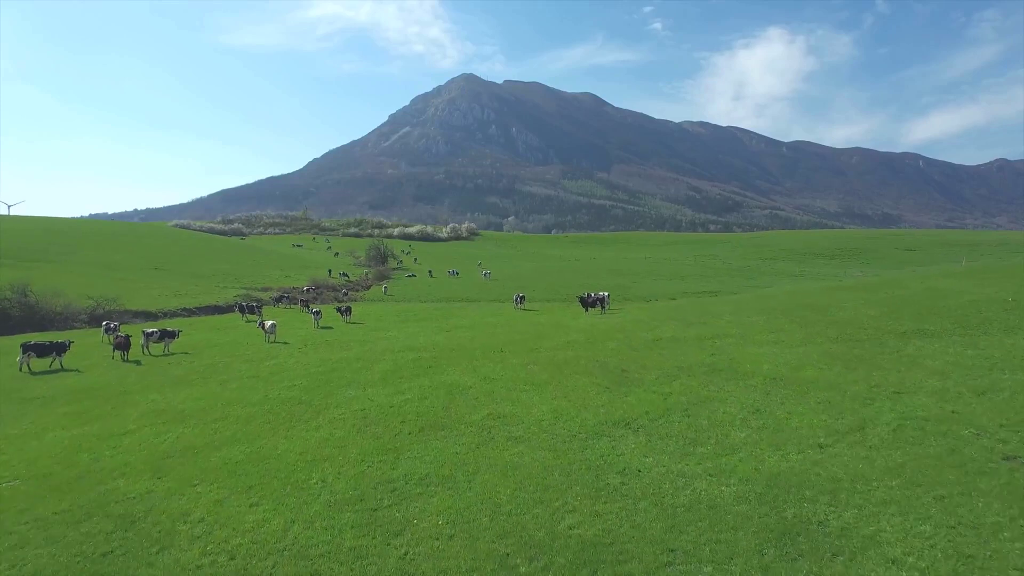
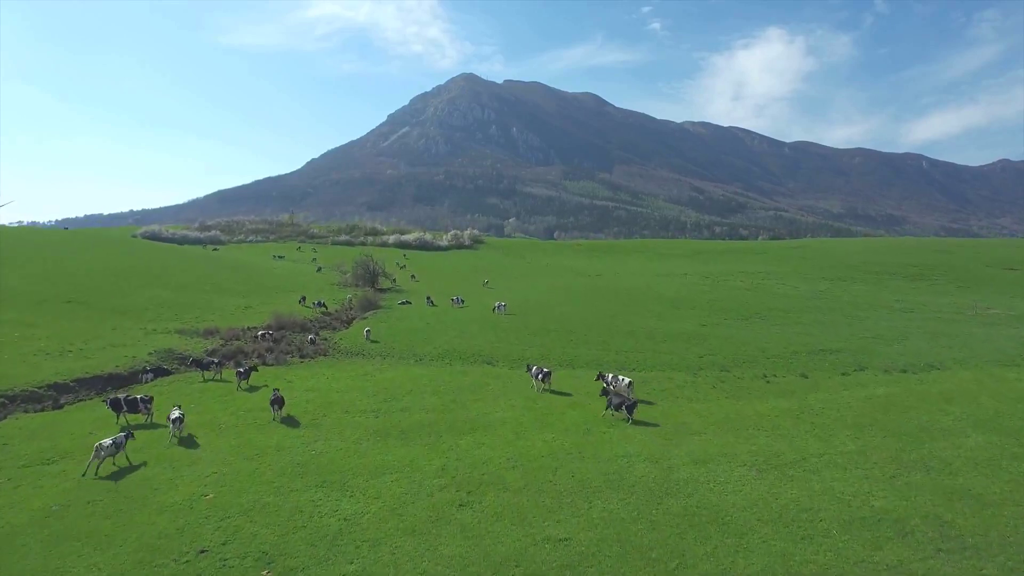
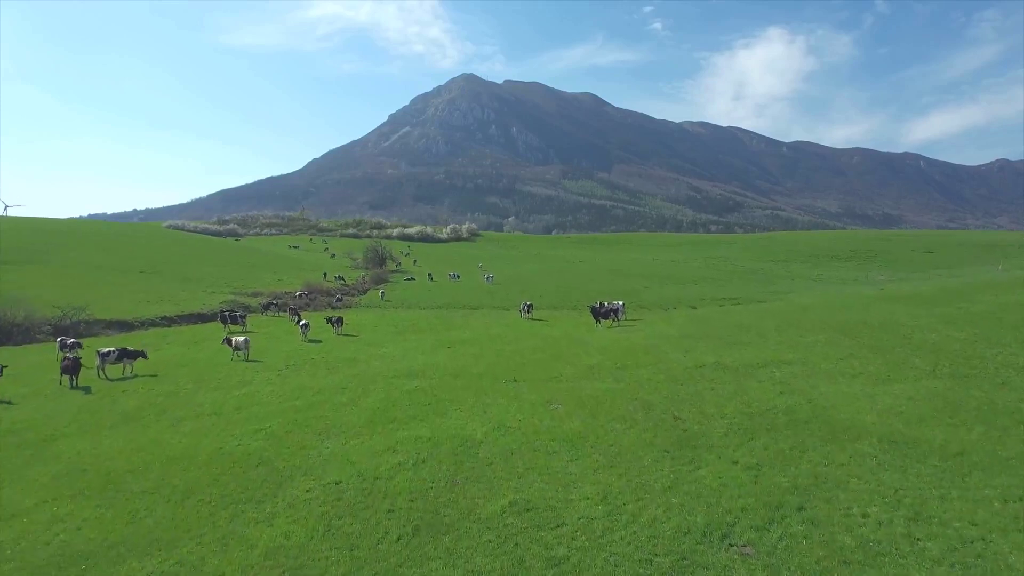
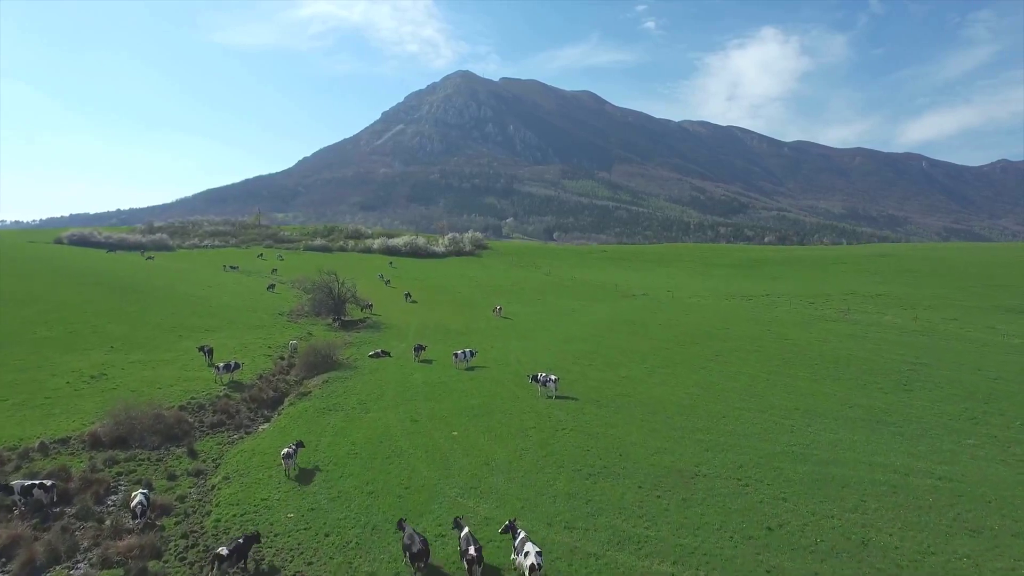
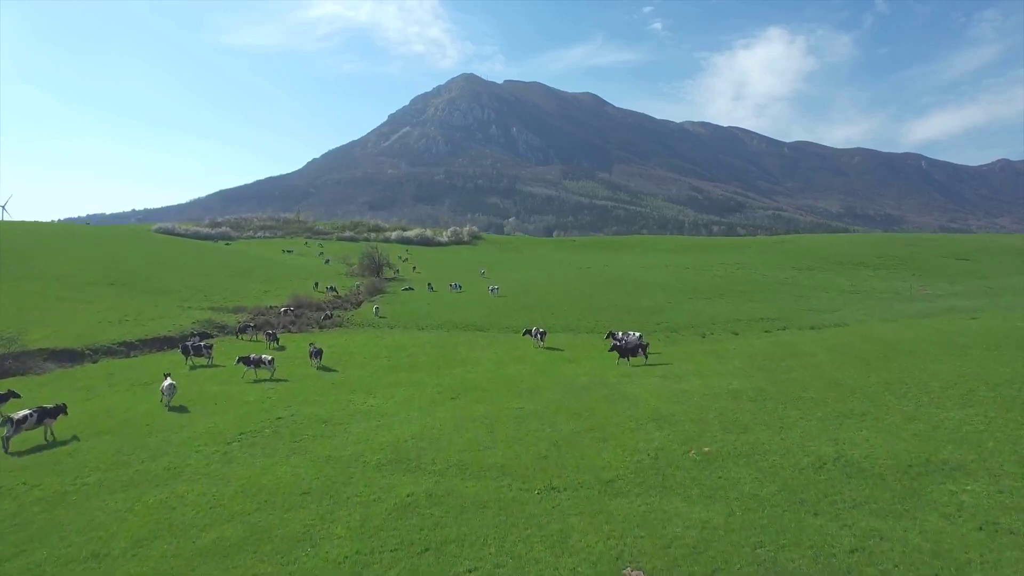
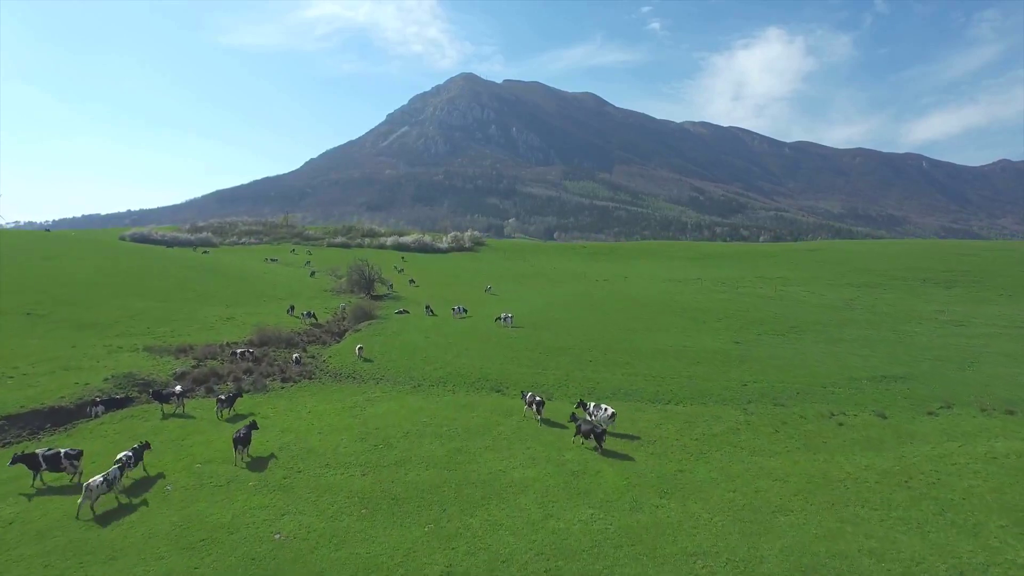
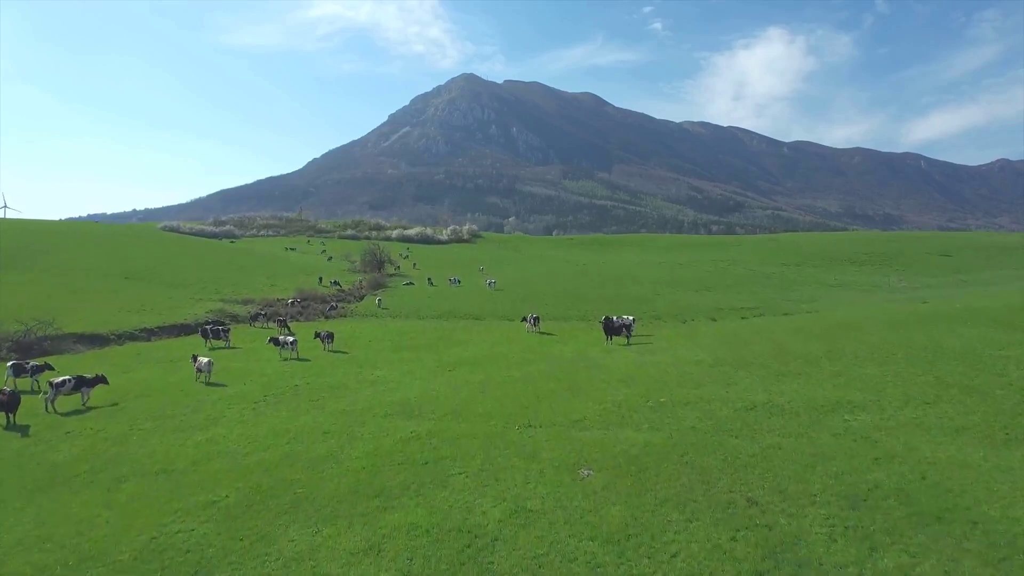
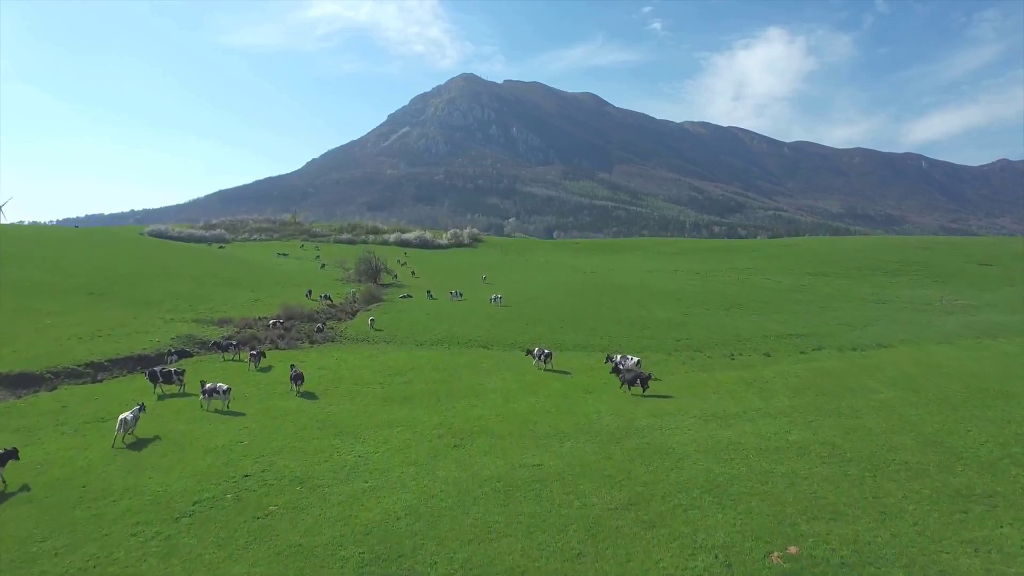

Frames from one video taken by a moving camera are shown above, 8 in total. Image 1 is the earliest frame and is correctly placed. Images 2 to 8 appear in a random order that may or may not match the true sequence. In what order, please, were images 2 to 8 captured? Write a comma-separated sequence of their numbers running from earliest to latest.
3, 7, 5, 8, 2, 6, 4
